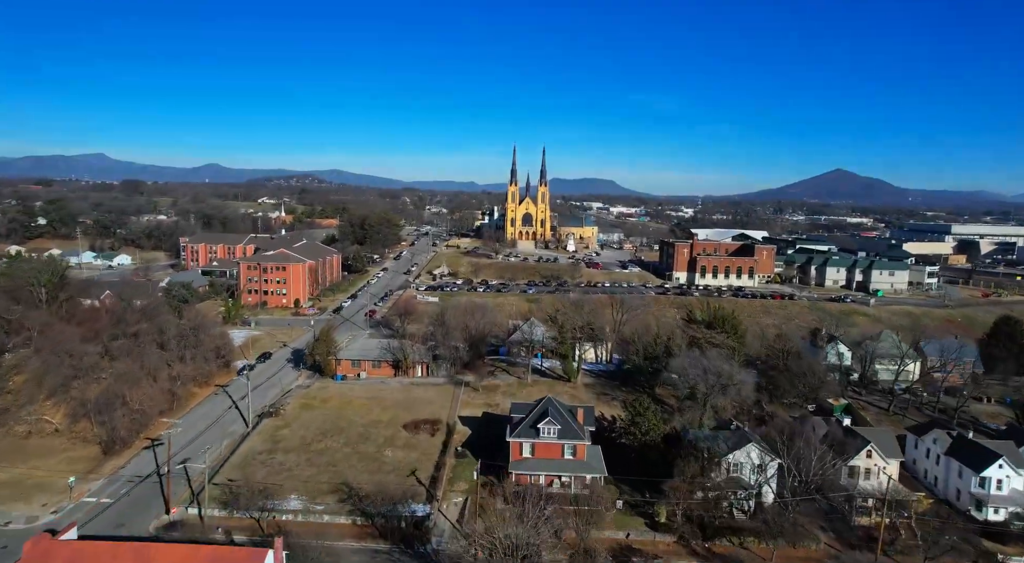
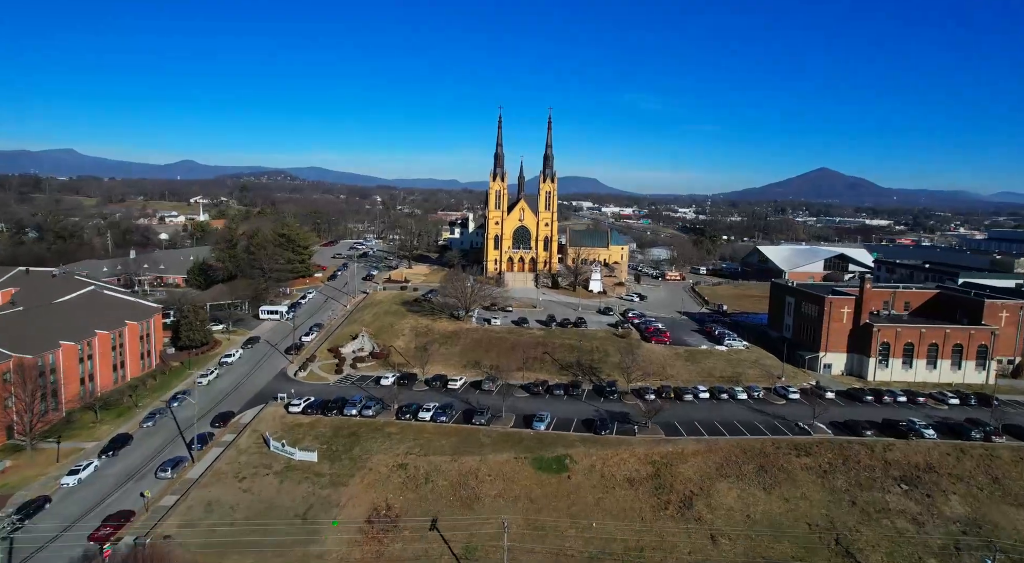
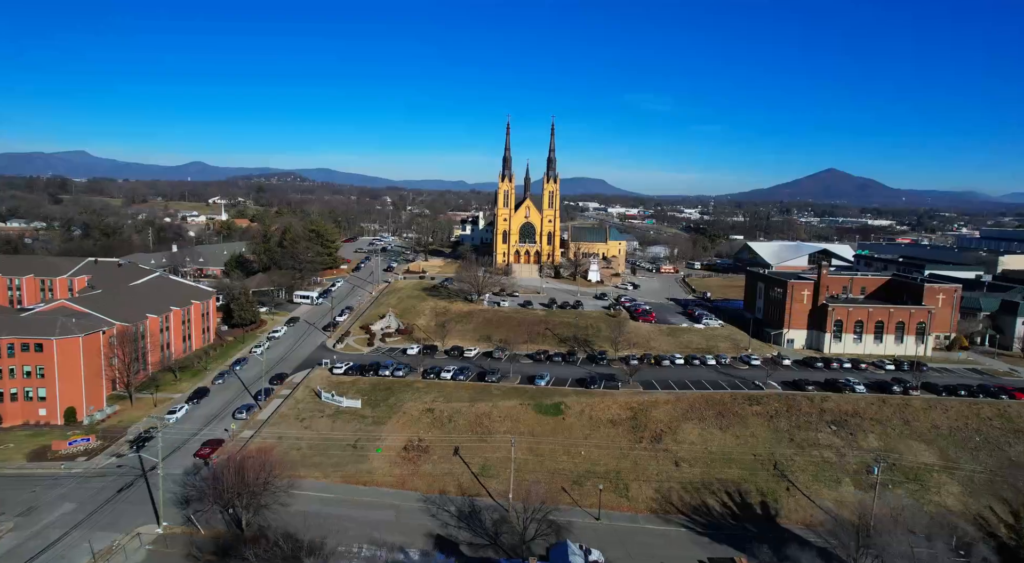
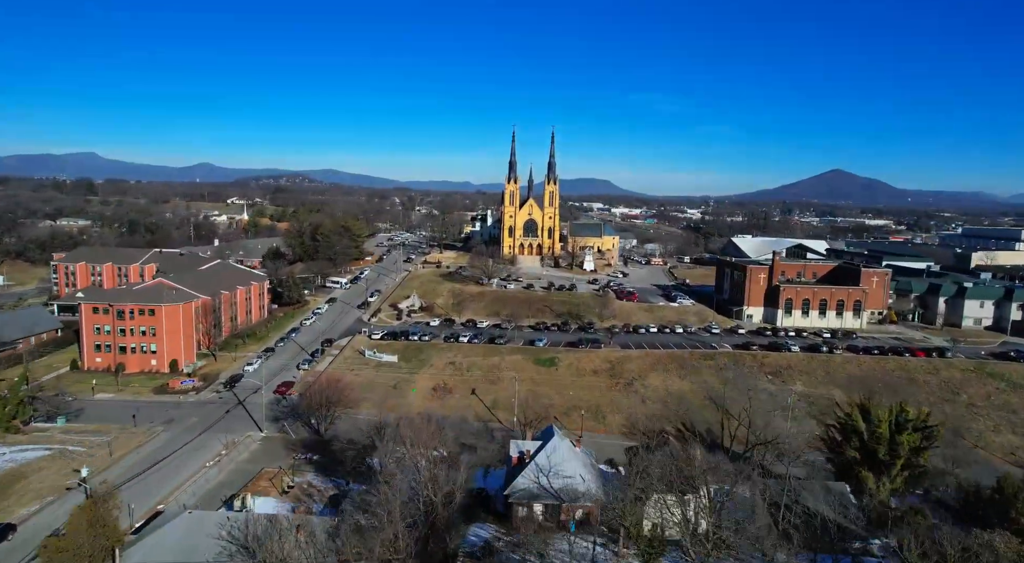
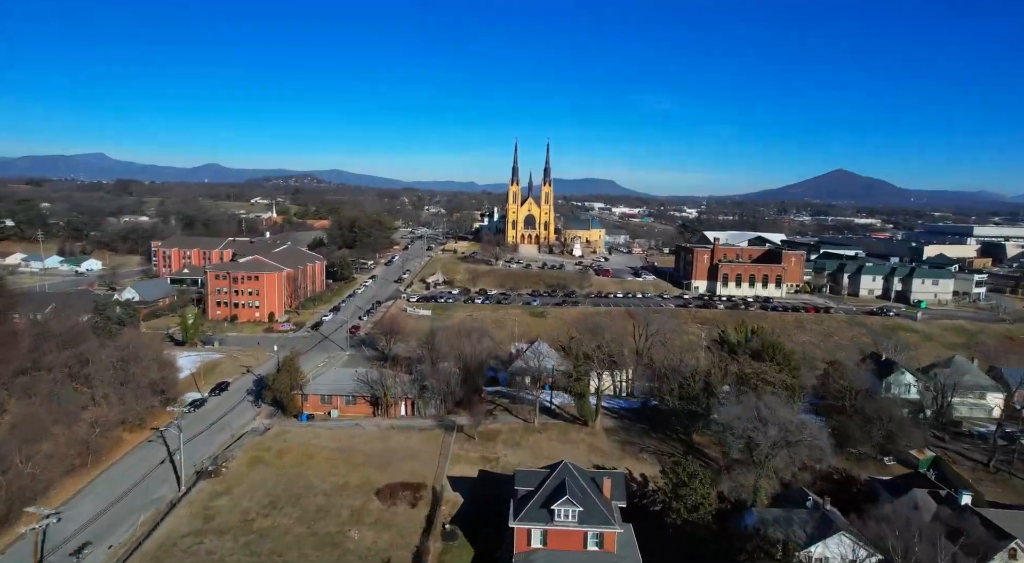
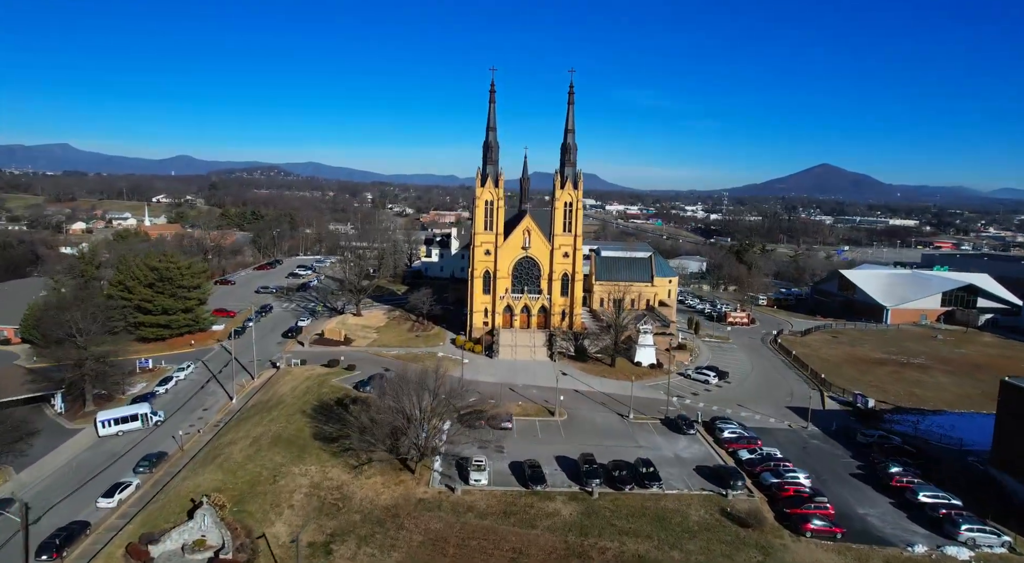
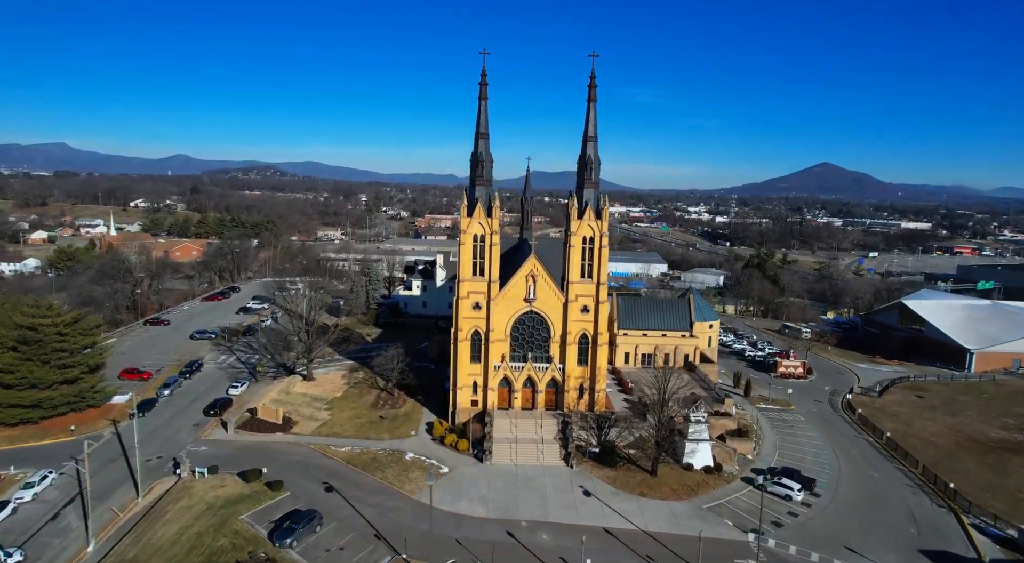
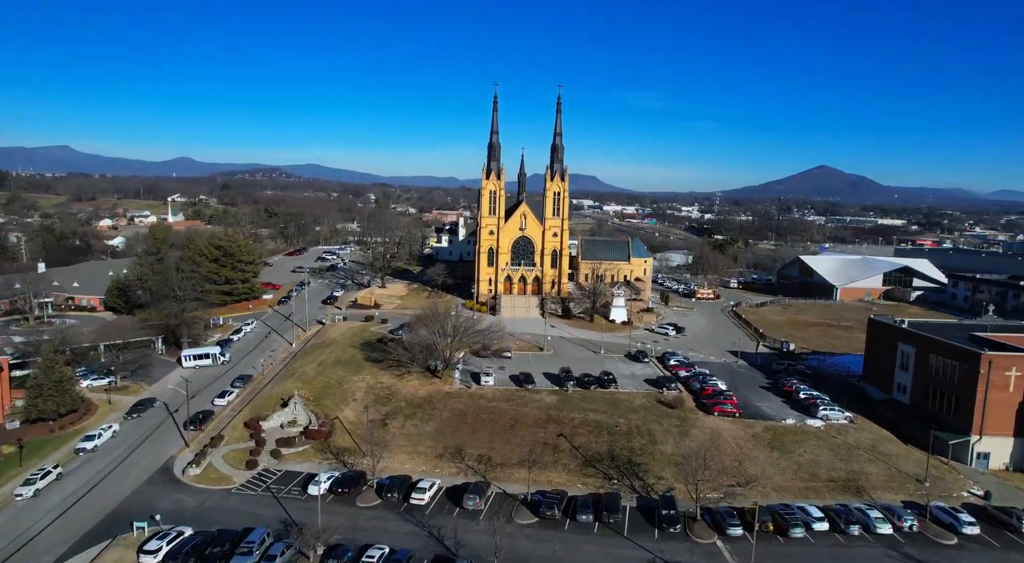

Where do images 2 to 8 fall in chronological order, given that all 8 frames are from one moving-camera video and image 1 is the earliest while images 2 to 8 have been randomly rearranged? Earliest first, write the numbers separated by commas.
5, 4, 3, 2, 8, 6, 7
